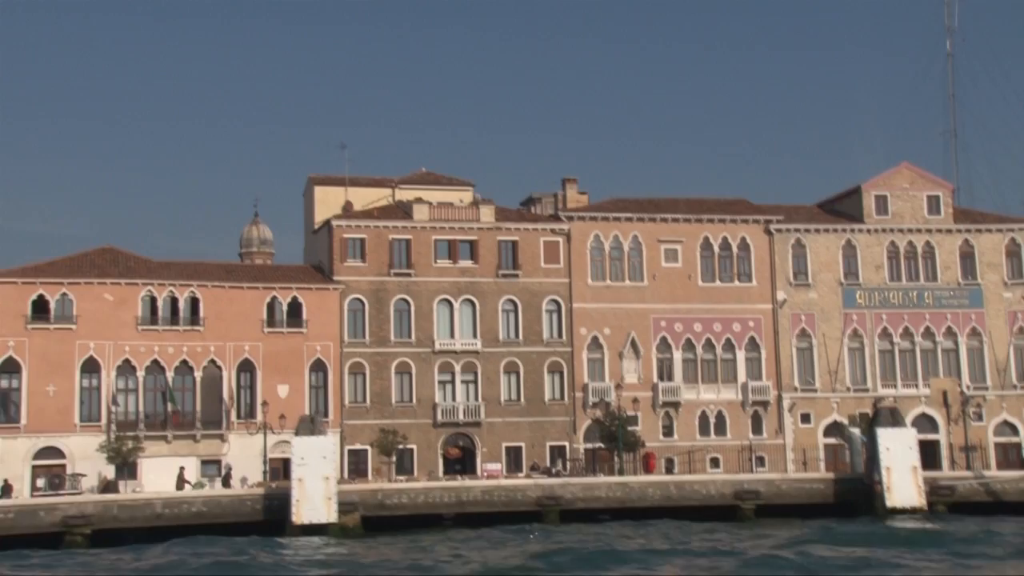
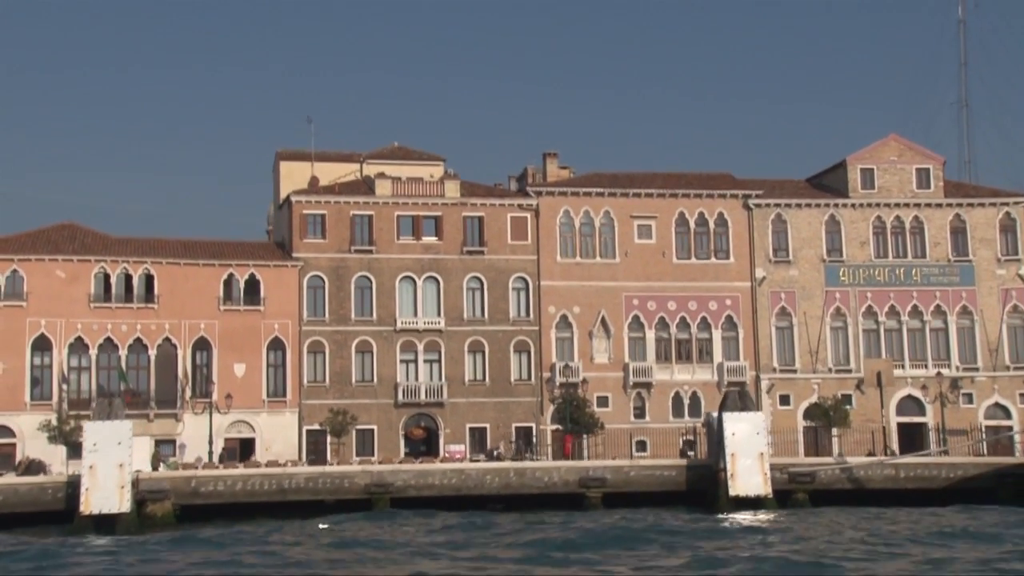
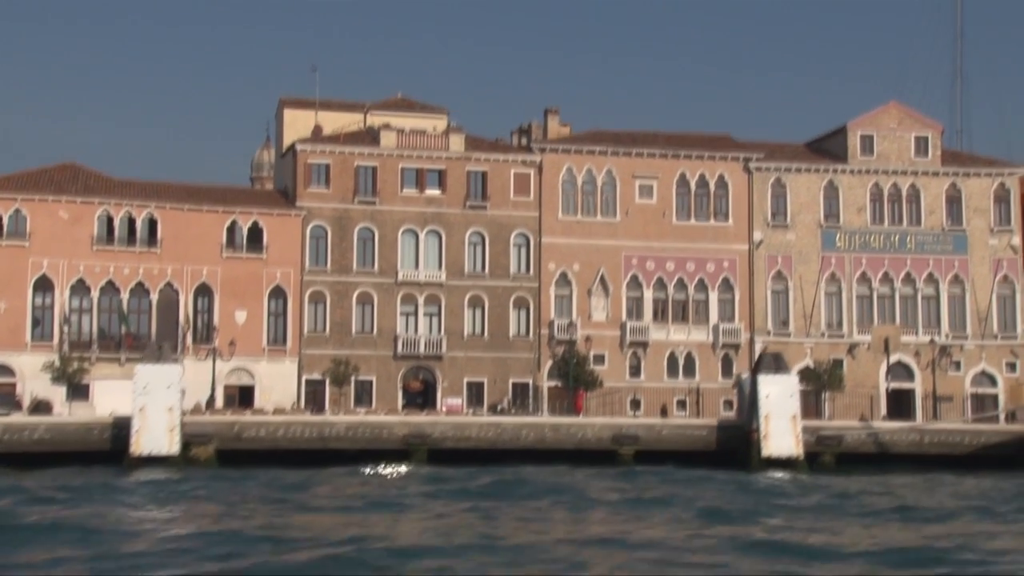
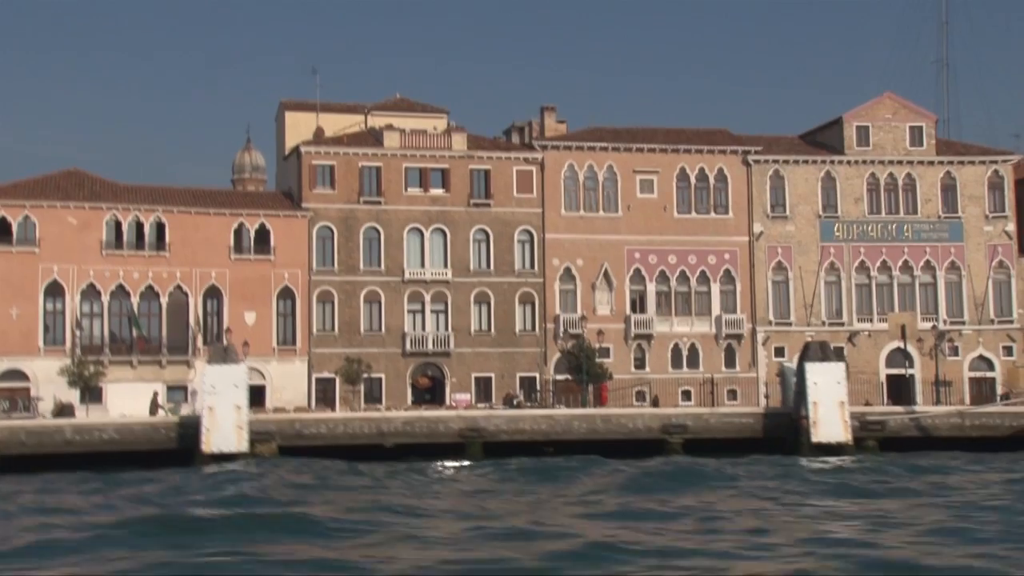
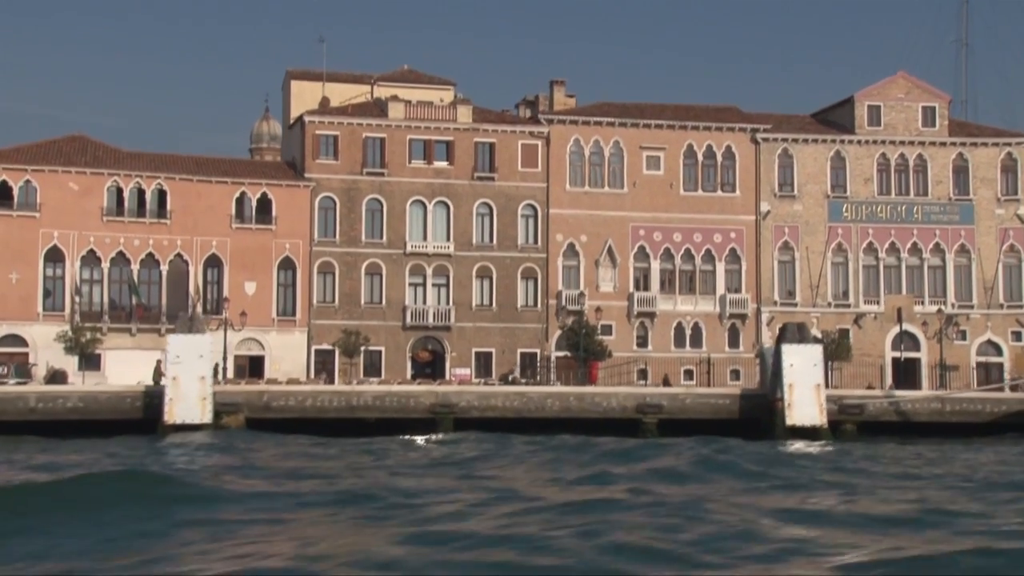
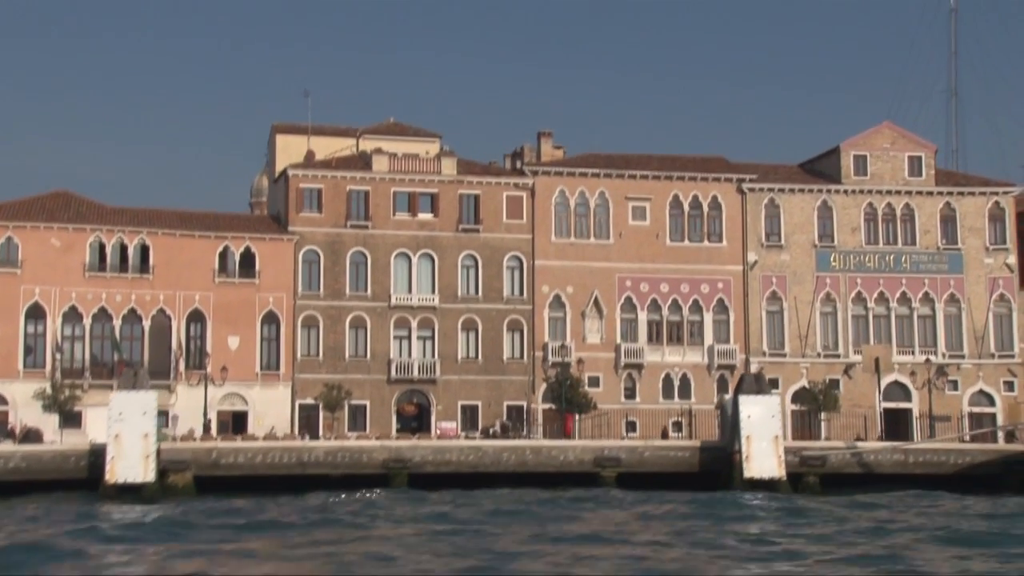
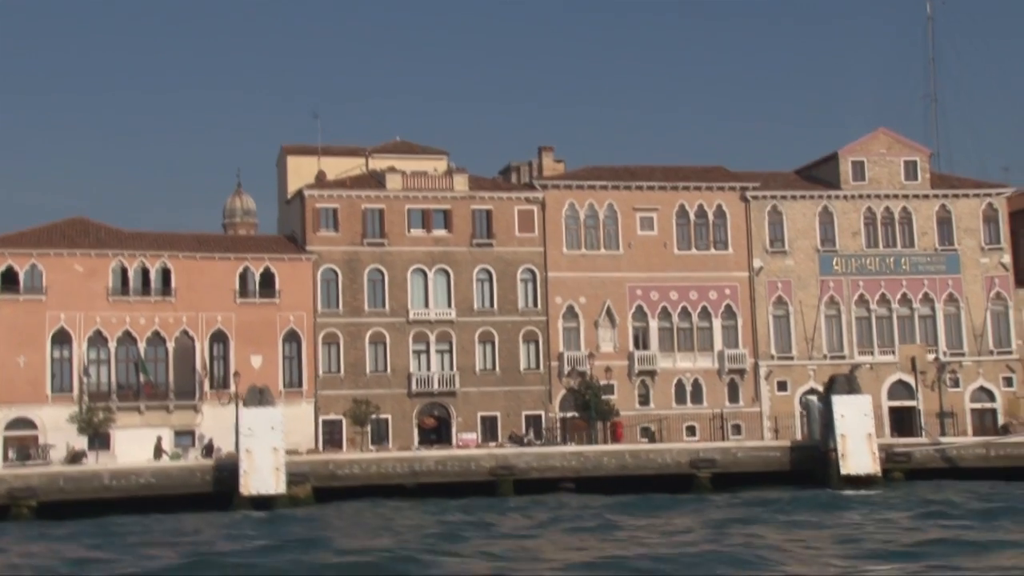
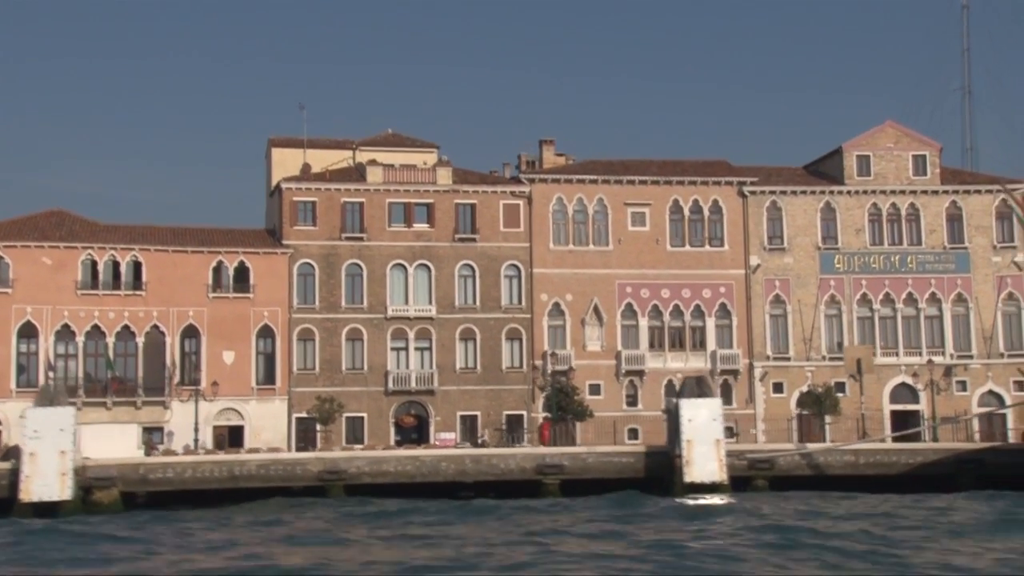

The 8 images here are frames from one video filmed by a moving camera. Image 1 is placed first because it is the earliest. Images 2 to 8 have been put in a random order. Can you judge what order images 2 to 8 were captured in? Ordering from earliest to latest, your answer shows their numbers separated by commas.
7, 4, 5, 3, 6, 2, 8
